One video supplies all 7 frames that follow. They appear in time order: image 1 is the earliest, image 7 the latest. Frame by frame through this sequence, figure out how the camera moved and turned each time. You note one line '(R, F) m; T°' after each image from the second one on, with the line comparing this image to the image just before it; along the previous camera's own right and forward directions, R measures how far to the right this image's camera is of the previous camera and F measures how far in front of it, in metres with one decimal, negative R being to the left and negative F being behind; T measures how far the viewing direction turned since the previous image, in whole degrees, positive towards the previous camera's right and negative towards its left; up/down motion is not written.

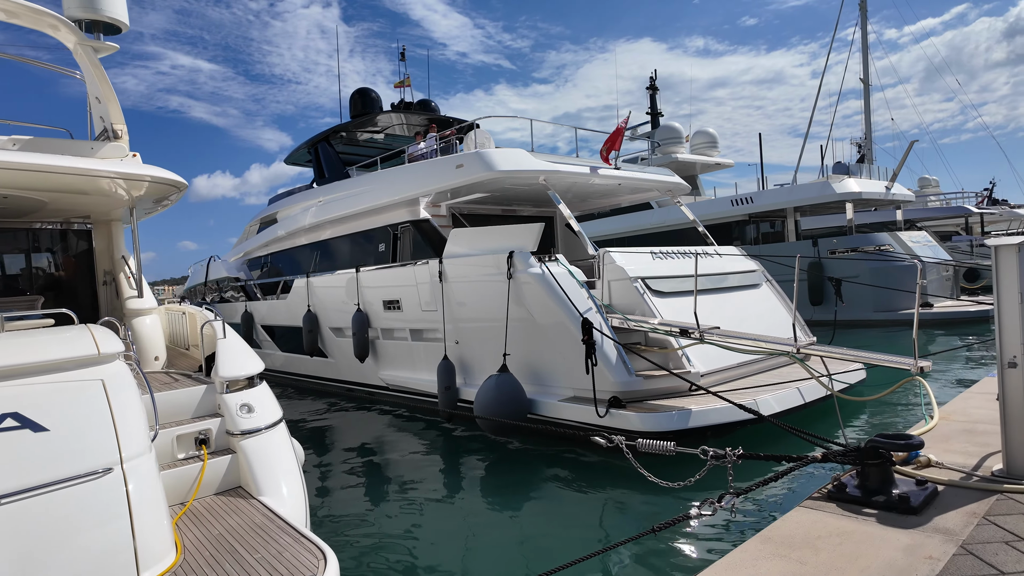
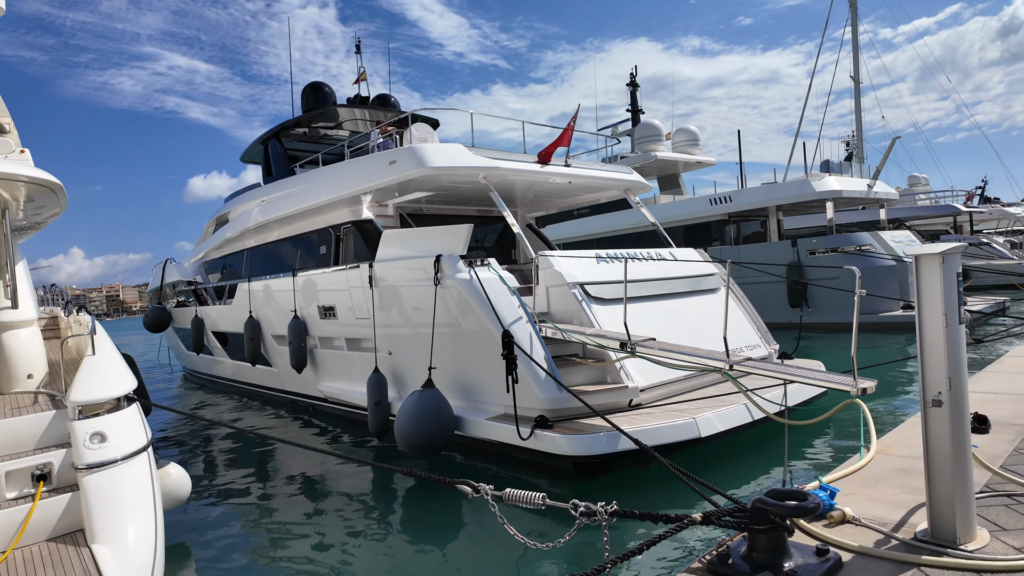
(+0.6, +0.5) m; 0°
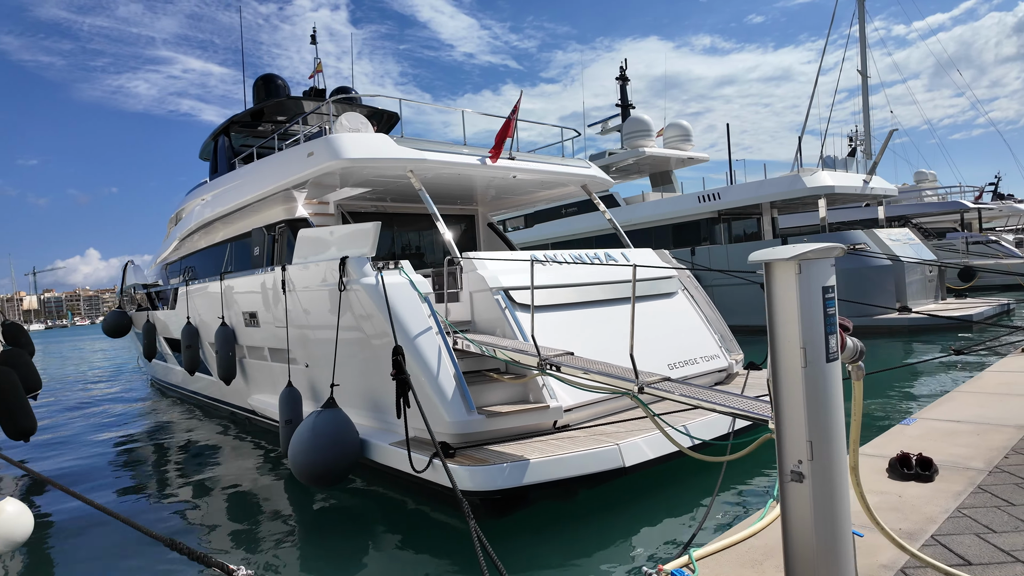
(+0.7, +0.6) m; -1°
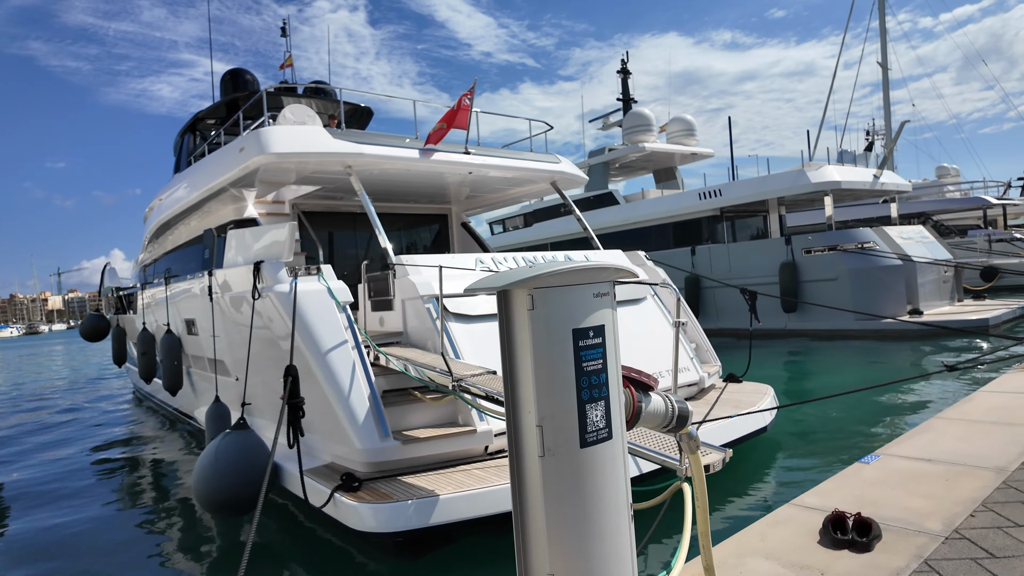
(+0.6, +0.5) m; -2°
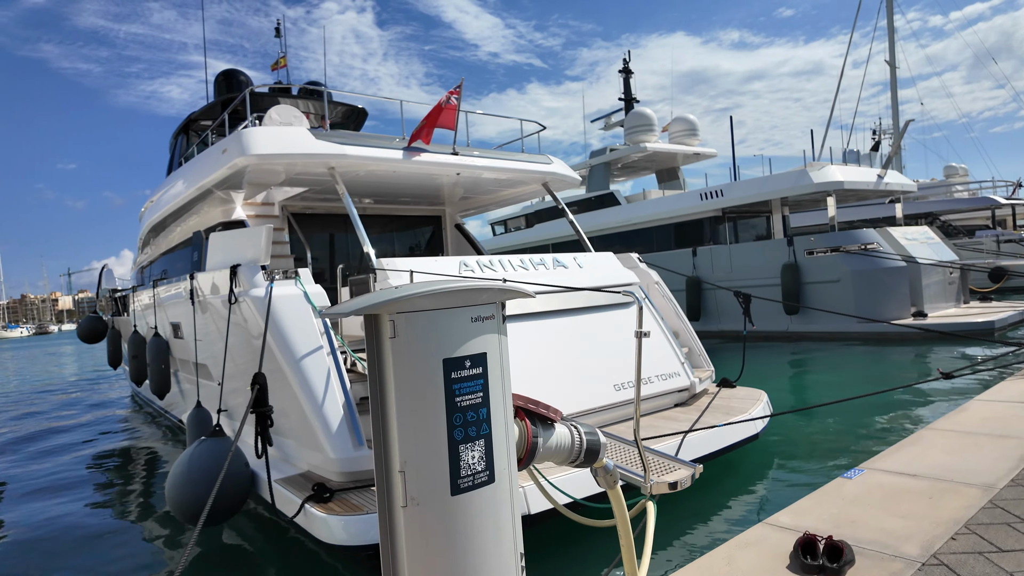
(+0.2, +0.1) m; -1°
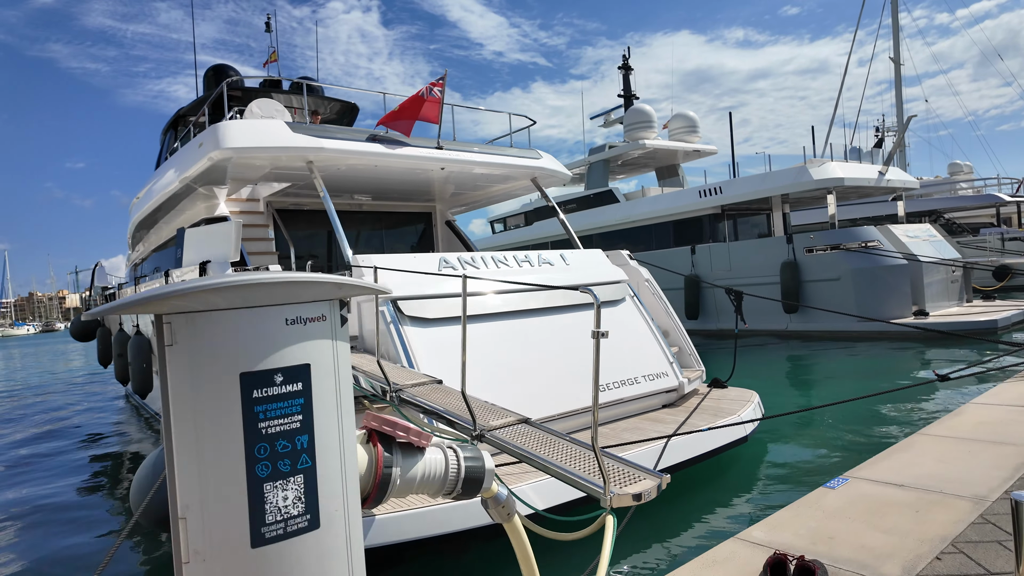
(+0.2, +0.1) m; 0°
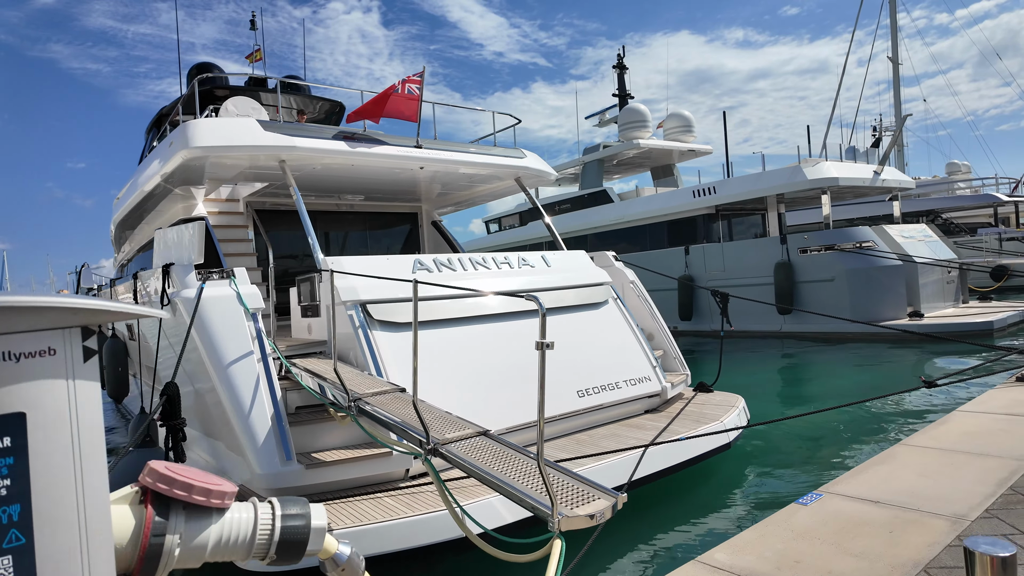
(+0.2, +0.1) m; 0°
